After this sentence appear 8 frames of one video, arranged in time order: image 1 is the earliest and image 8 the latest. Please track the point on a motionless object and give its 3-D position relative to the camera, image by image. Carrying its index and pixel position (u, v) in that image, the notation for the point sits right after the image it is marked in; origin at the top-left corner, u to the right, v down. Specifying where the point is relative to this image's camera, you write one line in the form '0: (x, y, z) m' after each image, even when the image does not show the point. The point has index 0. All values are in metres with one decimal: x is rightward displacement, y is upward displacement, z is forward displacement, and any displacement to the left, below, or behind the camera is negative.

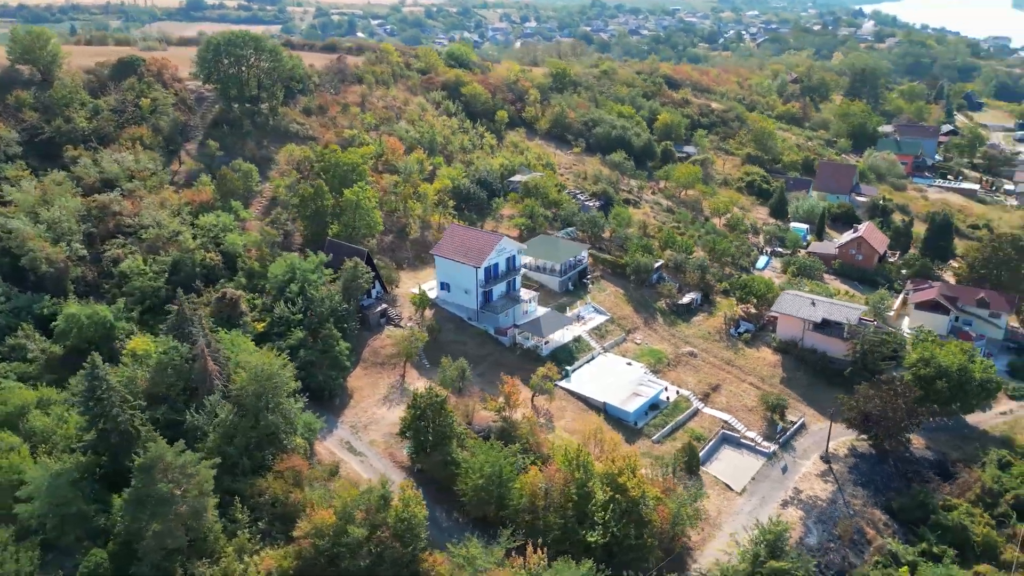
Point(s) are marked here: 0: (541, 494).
0: (+0.3, -2.1, +7.6) m
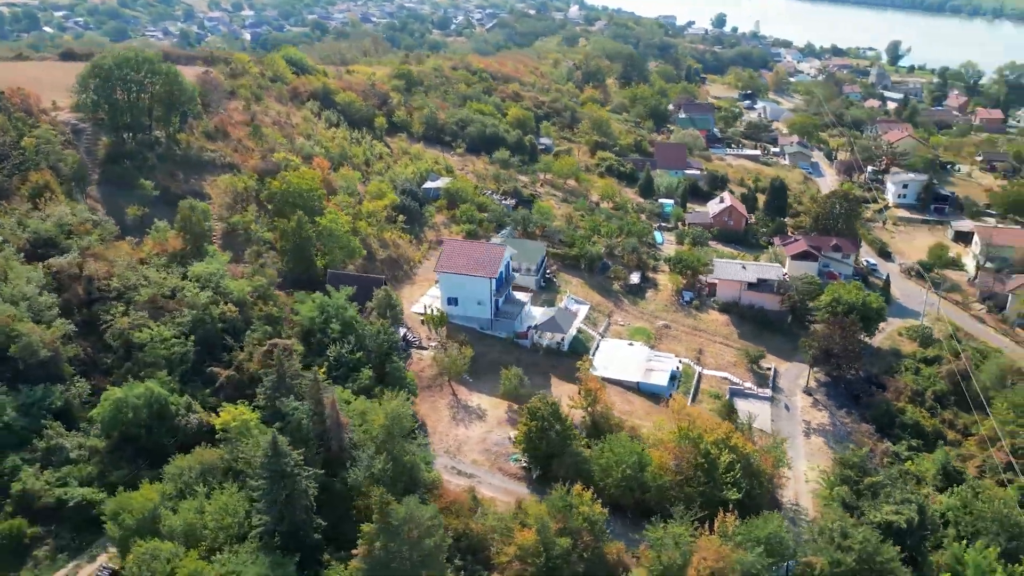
0: (+1.9, -2.1, +8.6) m
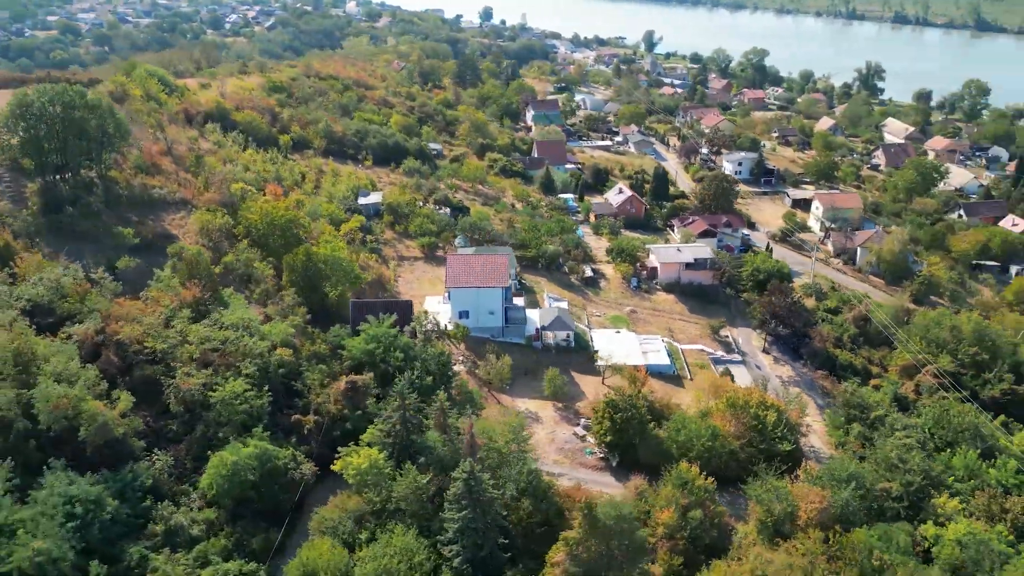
0: (+3.0, -1.9, +9.9) m
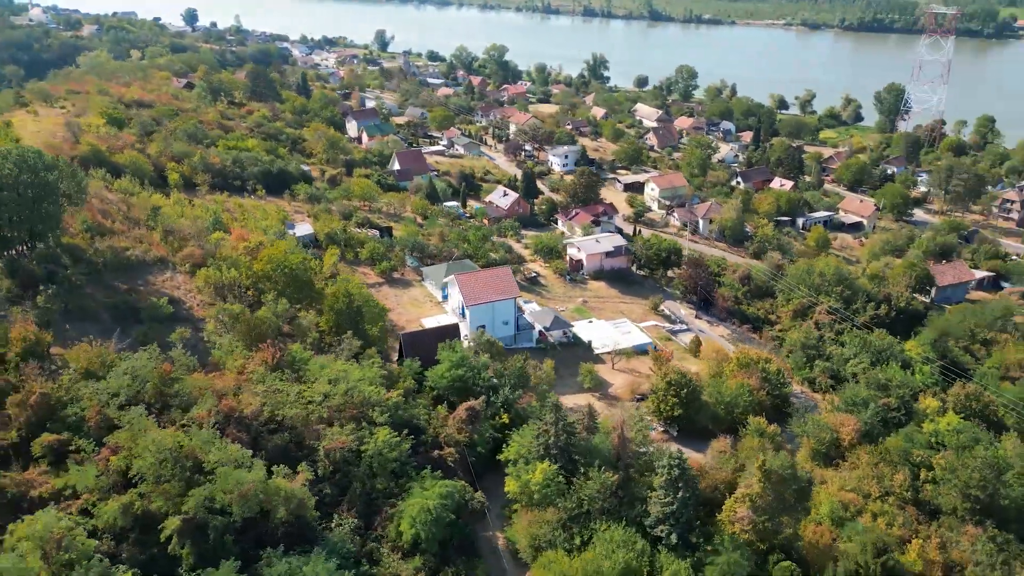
0: (+3.9, -1.6, +11.8) m
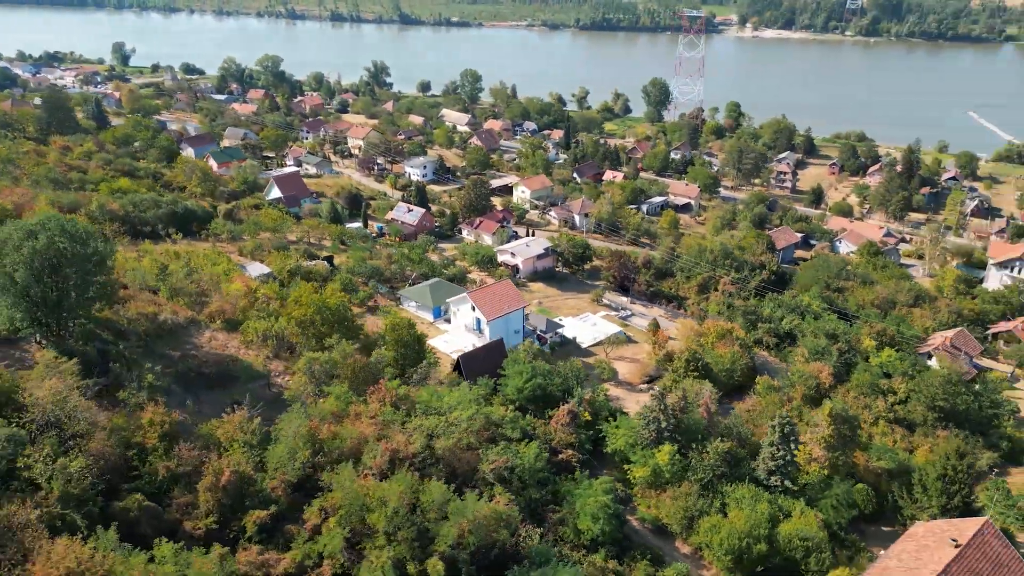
0: (+4.2, -1.2, +13.8) m
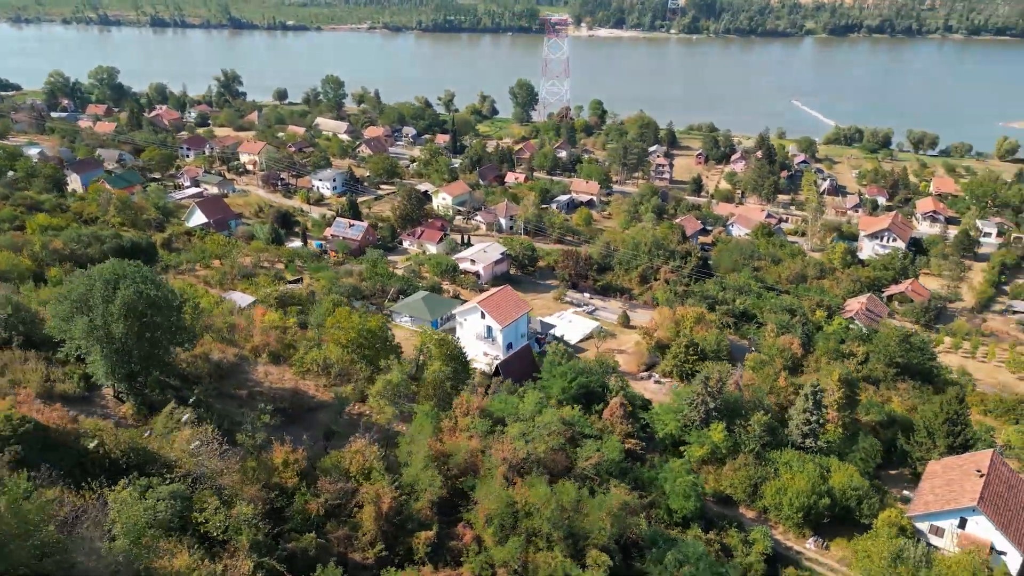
0: (+4.2, -1.0, +15.2) m
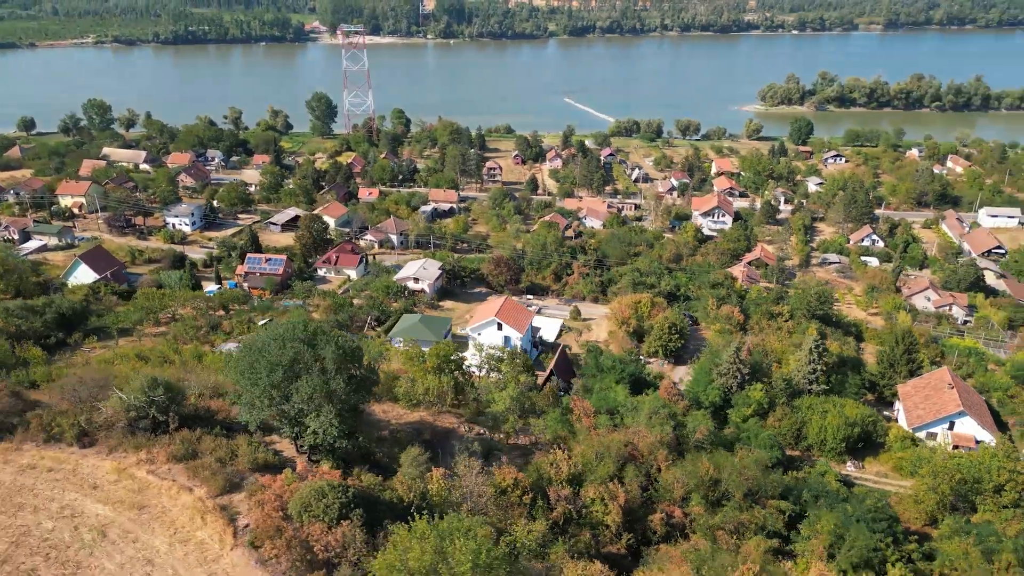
0: (+3.7, -0.6, +17.2) m
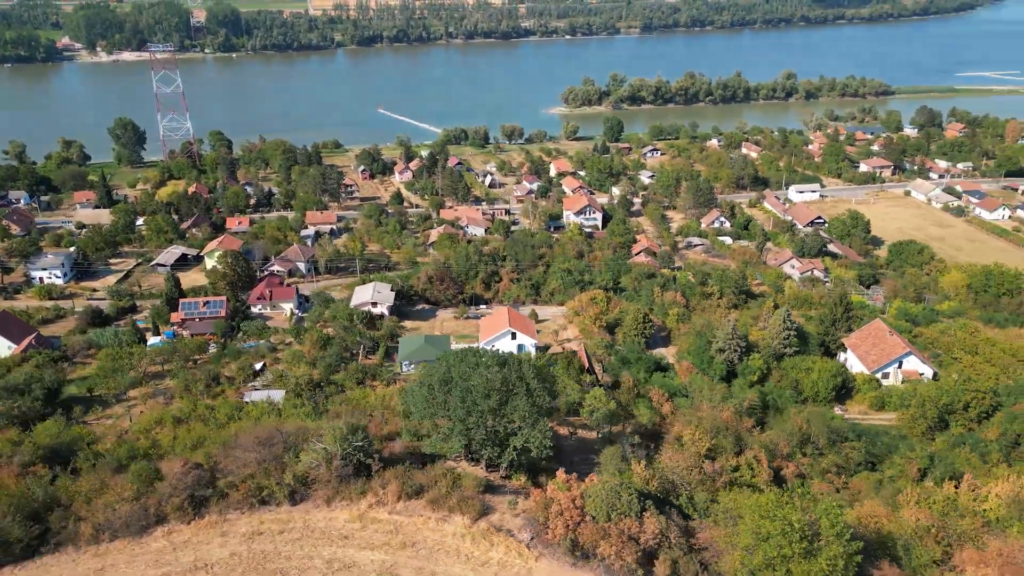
0: (+3.0, -0.5, +18.9) m
